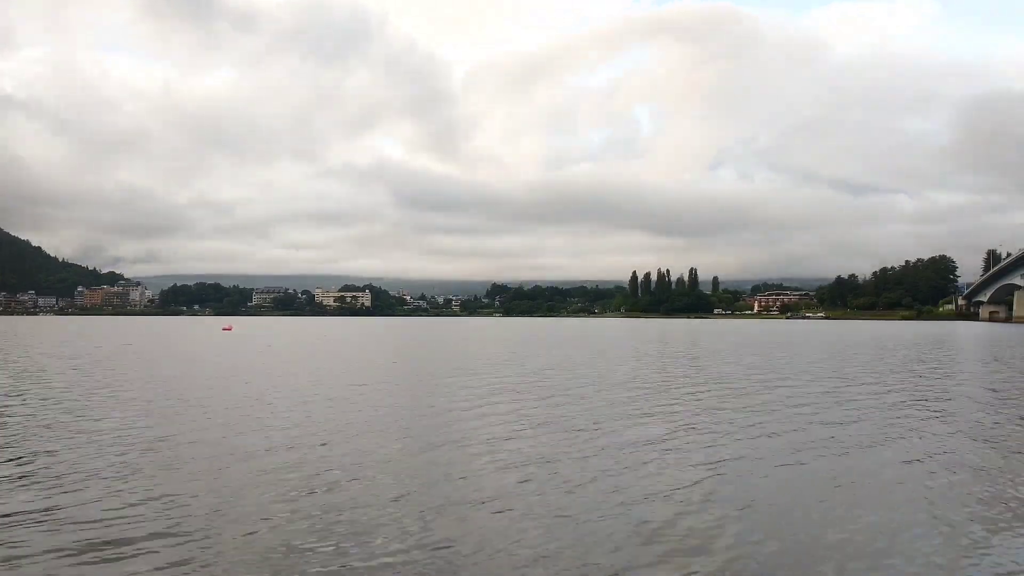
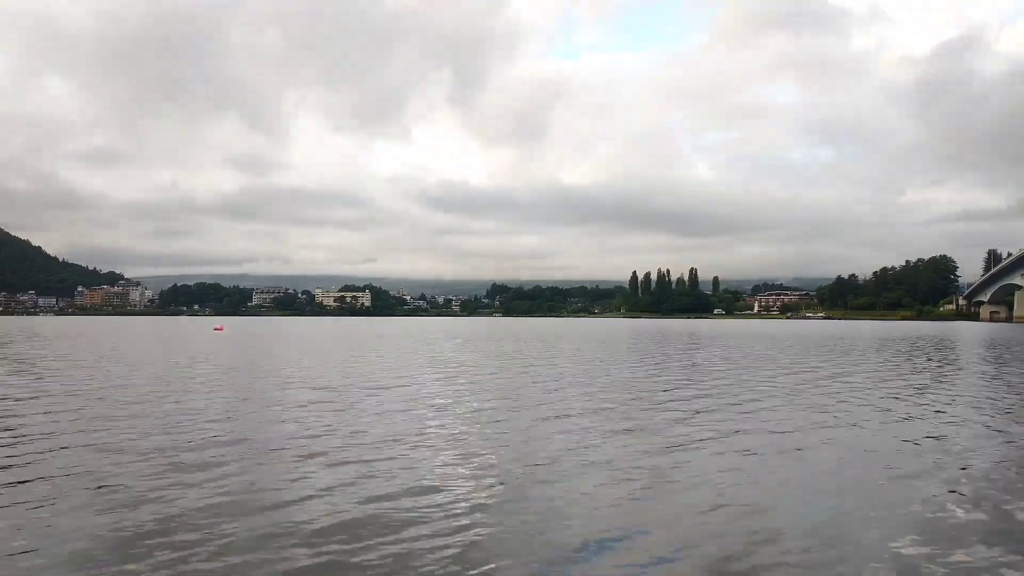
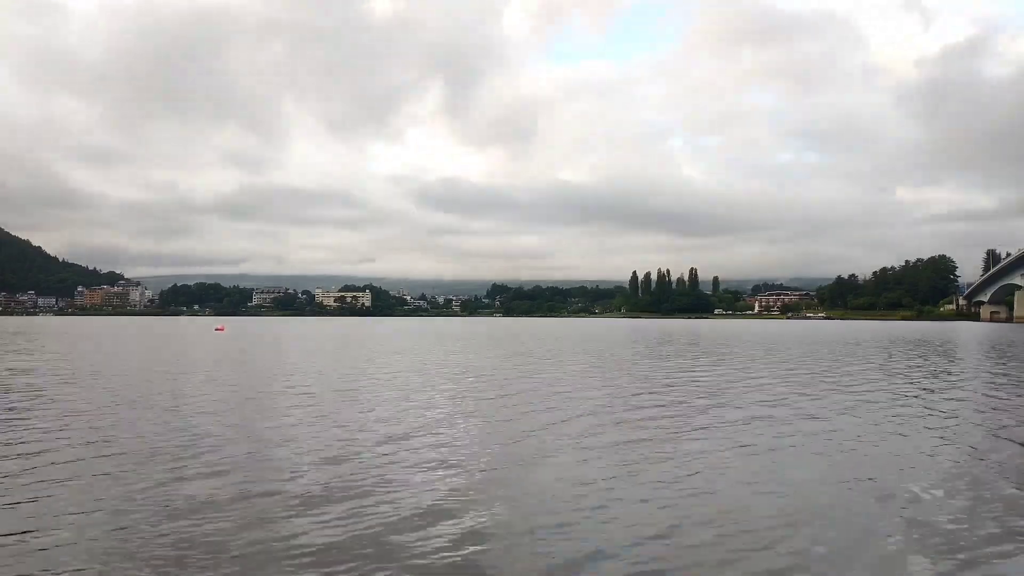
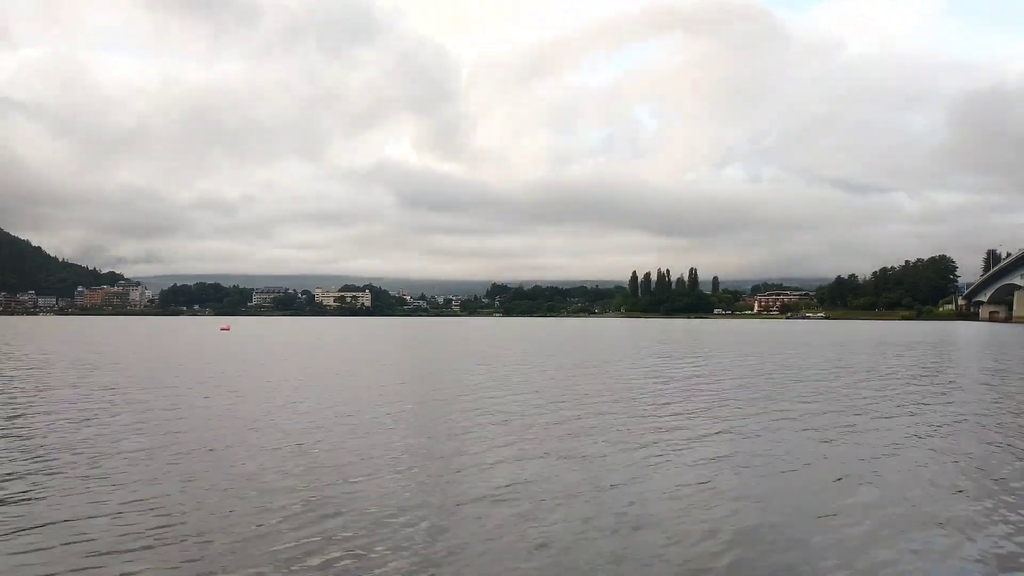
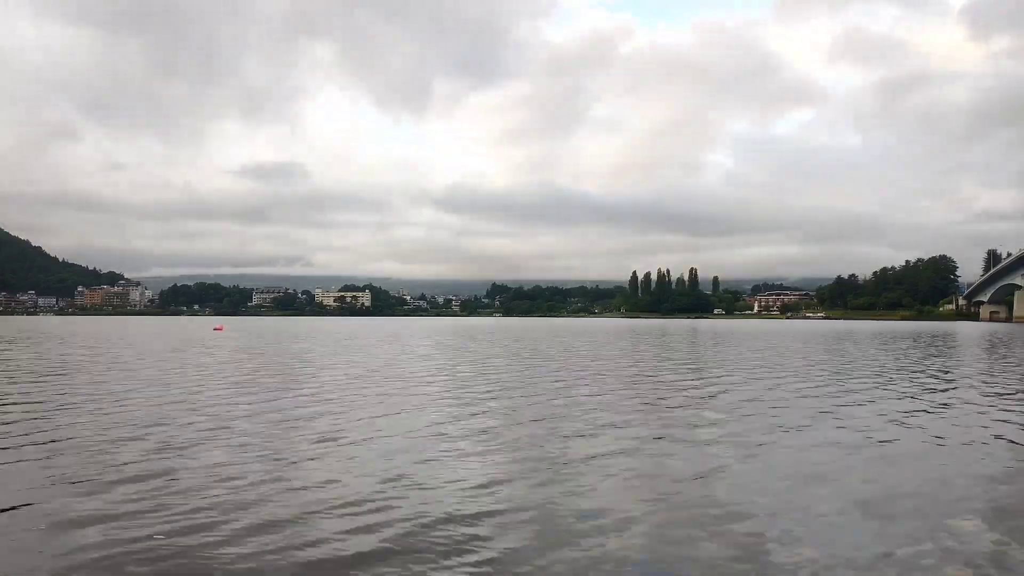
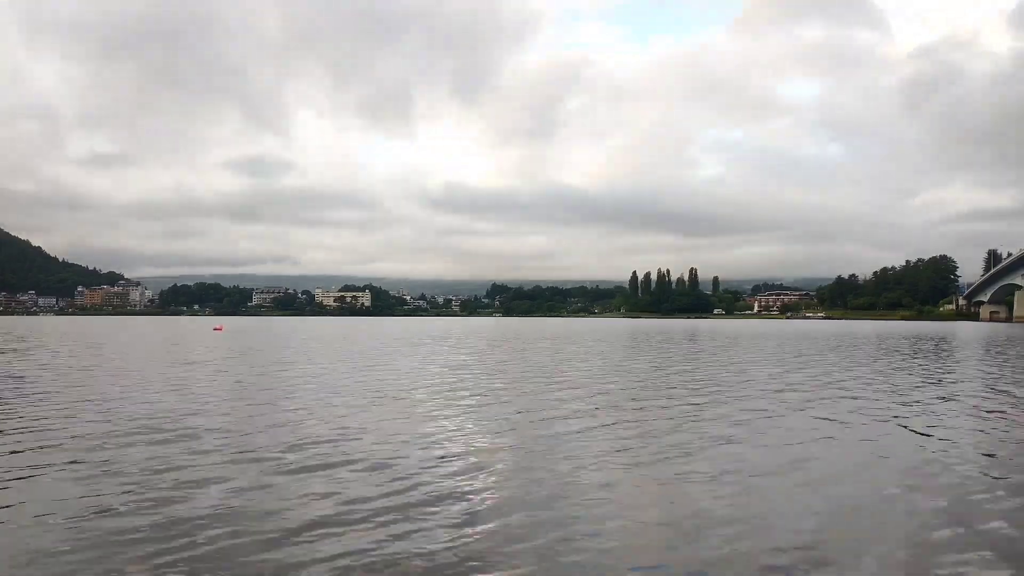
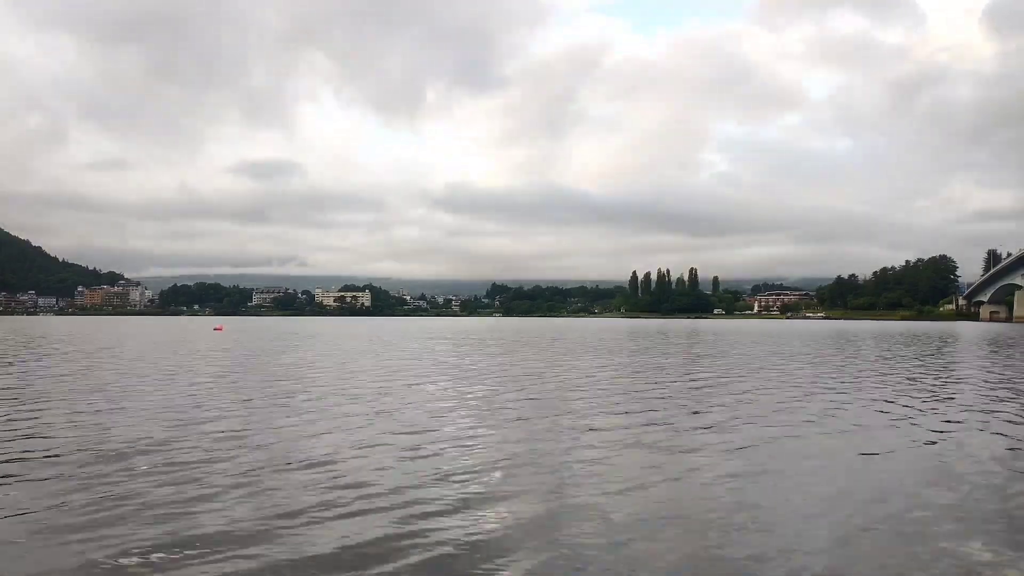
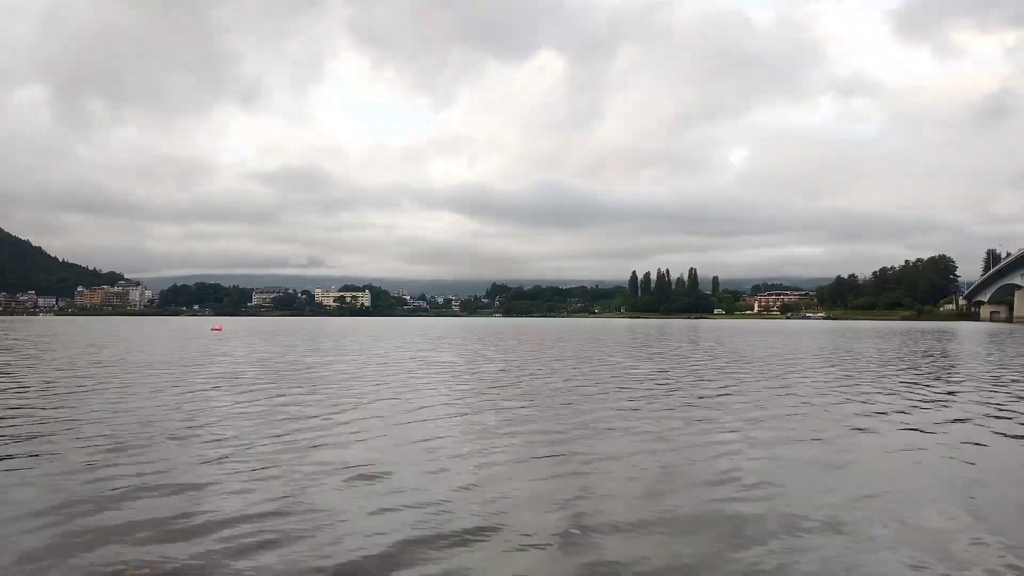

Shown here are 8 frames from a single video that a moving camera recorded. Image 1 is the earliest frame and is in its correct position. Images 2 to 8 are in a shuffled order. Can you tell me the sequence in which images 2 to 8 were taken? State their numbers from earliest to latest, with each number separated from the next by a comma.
4, 3, 2, 6, 7, 5, 8
